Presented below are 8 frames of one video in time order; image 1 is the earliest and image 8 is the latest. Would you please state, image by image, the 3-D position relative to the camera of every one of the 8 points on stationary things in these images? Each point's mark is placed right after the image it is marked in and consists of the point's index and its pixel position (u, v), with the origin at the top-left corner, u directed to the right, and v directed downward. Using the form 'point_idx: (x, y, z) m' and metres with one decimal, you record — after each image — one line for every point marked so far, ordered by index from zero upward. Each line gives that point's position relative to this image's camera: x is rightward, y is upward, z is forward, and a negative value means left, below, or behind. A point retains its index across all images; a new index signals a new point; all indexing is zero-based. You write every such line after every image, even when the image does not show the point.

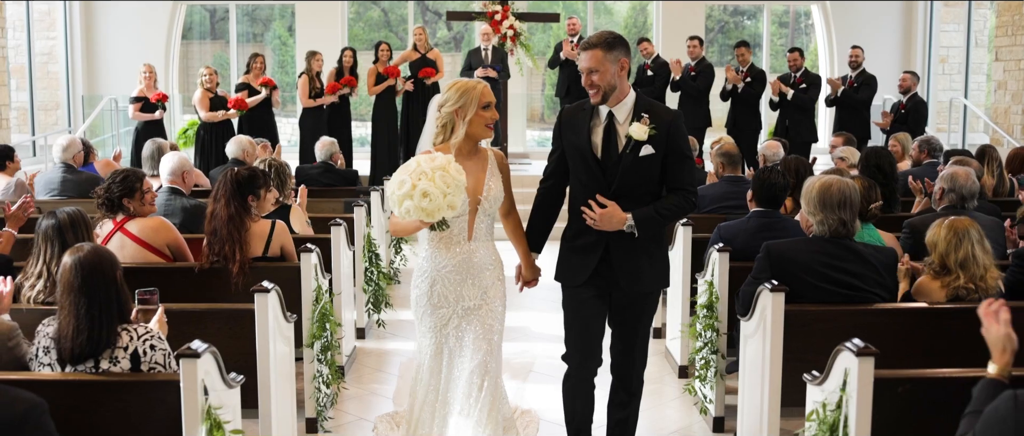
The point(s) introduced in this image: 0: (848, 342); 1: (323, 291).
0: (+1.0, -0.4, +2.9) m
1: (-0.9, -0.4, +4.9) m
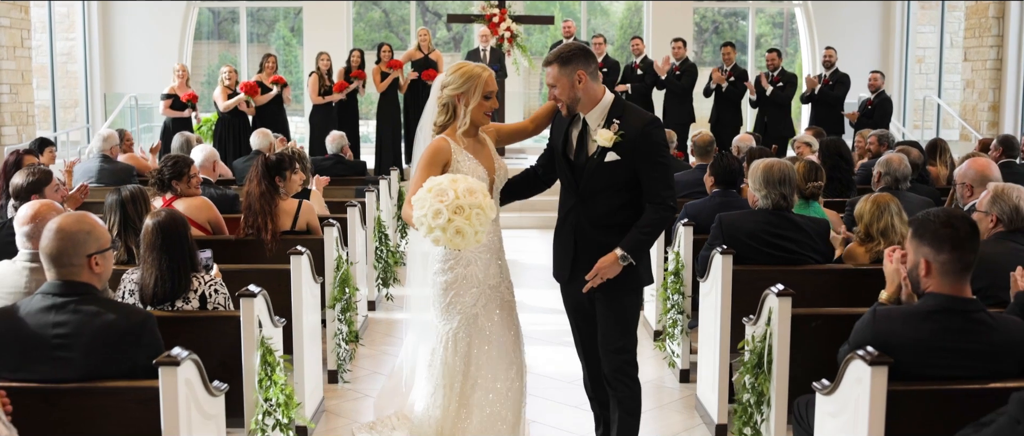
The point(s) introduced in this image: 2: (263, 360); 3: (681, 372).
0: (+1.0, -0.3, +3.7) m
1: (-0.9, -0.2, +5.6) m
2: (-0.9, -0.5, +3.7) m
3: (+0.9, -0.8, +5.5) m
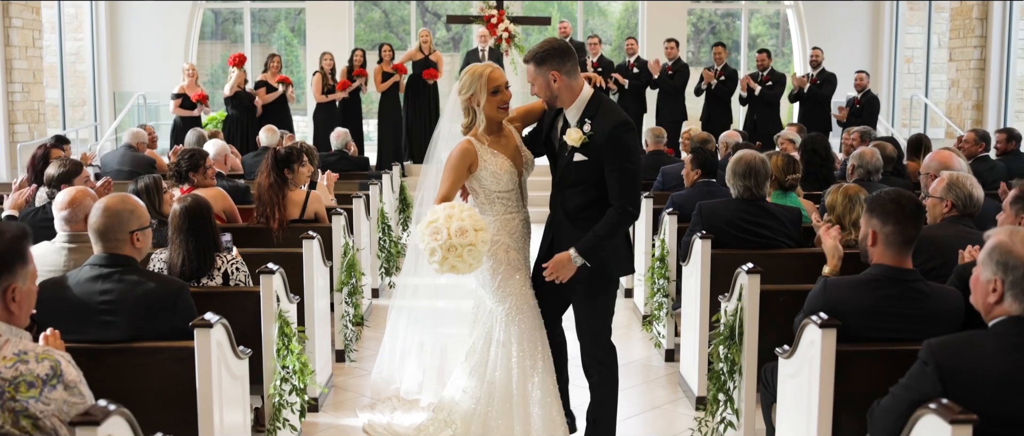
0: (+0.9, -0.2, +4.1) m
1: (-1.0, -0.2, +6.0) m
2: (-0.9, -0.5, +4.1) m
3: (+0.9, -0.8, +5.8) m
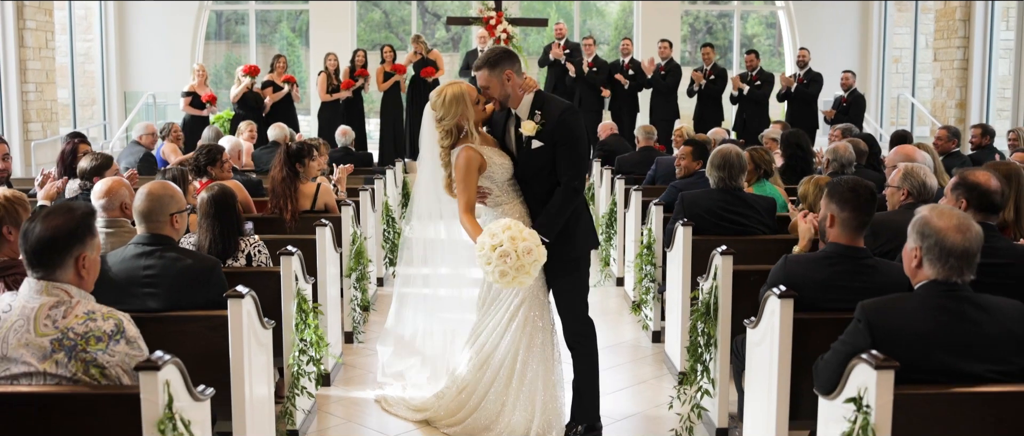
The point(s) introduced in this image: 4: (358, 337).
0: (+0.9, -0.1, +4.5) m
1: (-1.0, -0.1, +6.4) m
2: (-0.9, -0.4, +4.5) m
3: (+0.9, -0.7, +6.3) m
4: (-0.9, -0.7, +6.3) m
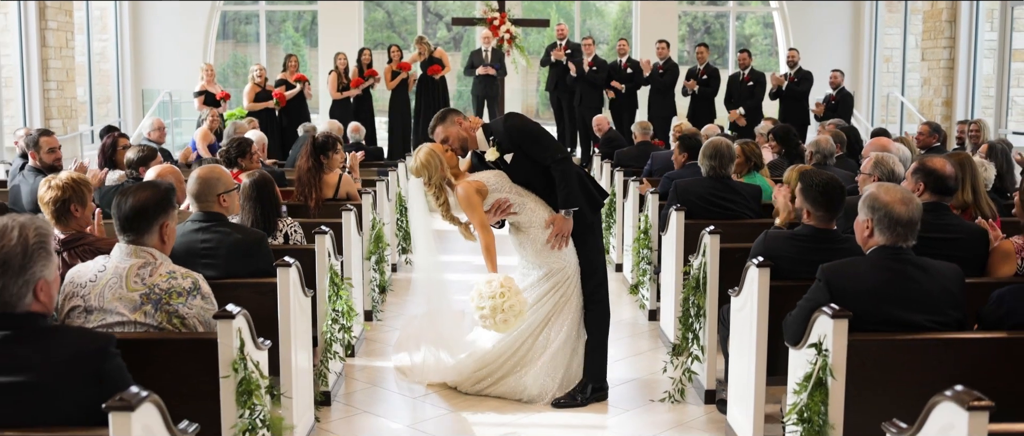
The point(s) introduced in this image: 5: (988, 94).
0: (+1.0, -0.1, +5.0) m
1: (-0.9, 0.0, +6.9) m
2: (-0.9, -0.3, +5.0) m
3: (+0.9, -0.6, +6.8) m
4: (-0.9, -0.6, +6.8) m
5: (+6.2, +1.6, +13.3) m
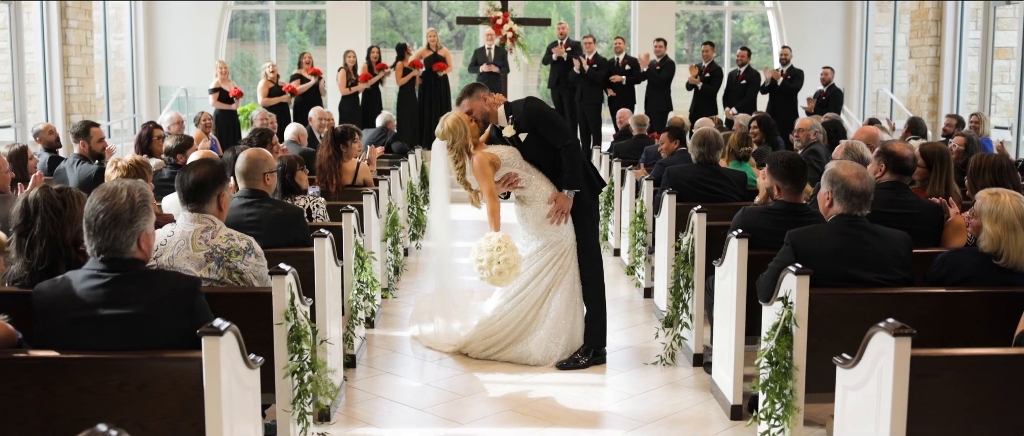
0: (+1.0, +0.1, +5.6) m
1: (-0.9, +0.1, +7.5) m
2: (-0.9, -0.2, +5.6) m
3: (+1.0, -0.5, +7.3) m
4: (-0.9, -0.5, +7.4) m
5: (+6.3, +1.7, +13.9) m
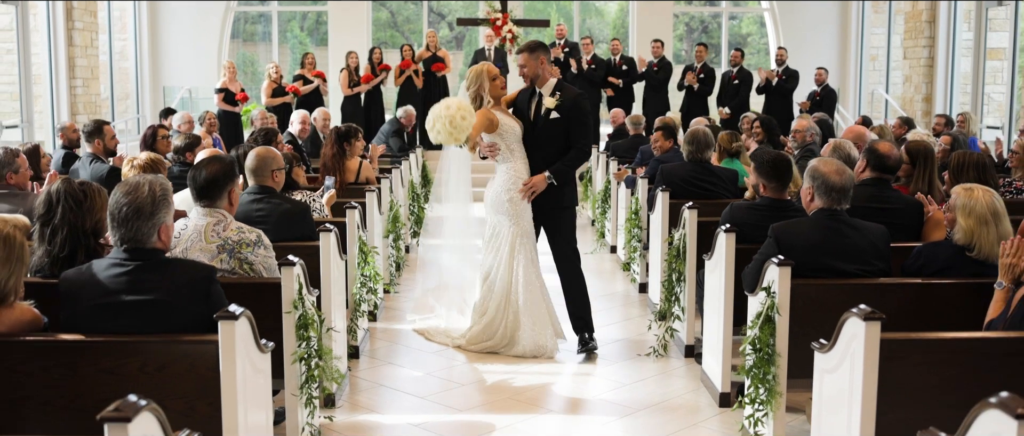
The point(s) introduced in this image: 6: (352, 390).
0: (+1.0, +0.1, +5.8) m
1: (-0.9, +0.1, +7.7) m
2: (-0.9, -0.2, +5.8) m
3: (+1.0, -0.5, +7.5) m
4: (-0.9, -0.5, +7.6) m
5: (+6.3, +1.8, +14.1) m
6: (-0.8, -0.9, +5.2) m
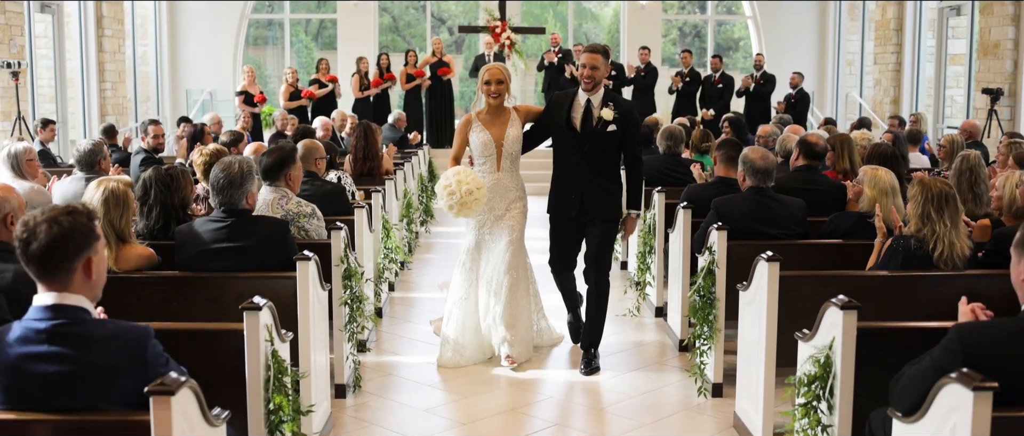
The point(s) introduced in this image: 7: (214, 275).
0: (+1.0, +0.2, +6.9) m
1: (-0.9, +0.2, +8.8) m
2: (-0.9, -0.1, +6.9) m
3: (+0.9, -0.4, +8.7) m
4: (-0.9, -0.4, +8.7) m
5: (+6.2, +1.9, +15.2) m
6: (-0.8, -0.8, +6.3) m
7: (-1.2, -0.2, +4.2) m
